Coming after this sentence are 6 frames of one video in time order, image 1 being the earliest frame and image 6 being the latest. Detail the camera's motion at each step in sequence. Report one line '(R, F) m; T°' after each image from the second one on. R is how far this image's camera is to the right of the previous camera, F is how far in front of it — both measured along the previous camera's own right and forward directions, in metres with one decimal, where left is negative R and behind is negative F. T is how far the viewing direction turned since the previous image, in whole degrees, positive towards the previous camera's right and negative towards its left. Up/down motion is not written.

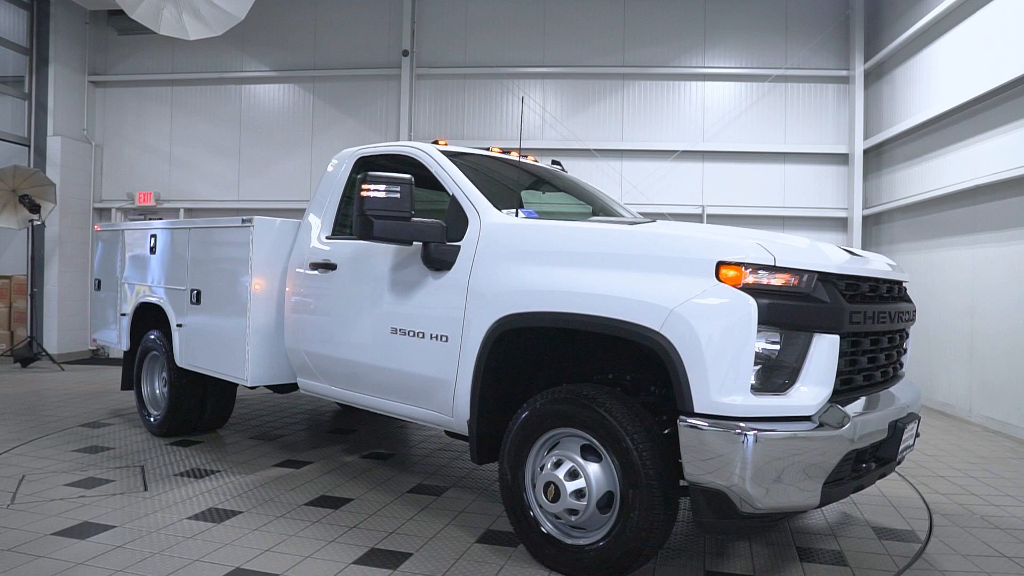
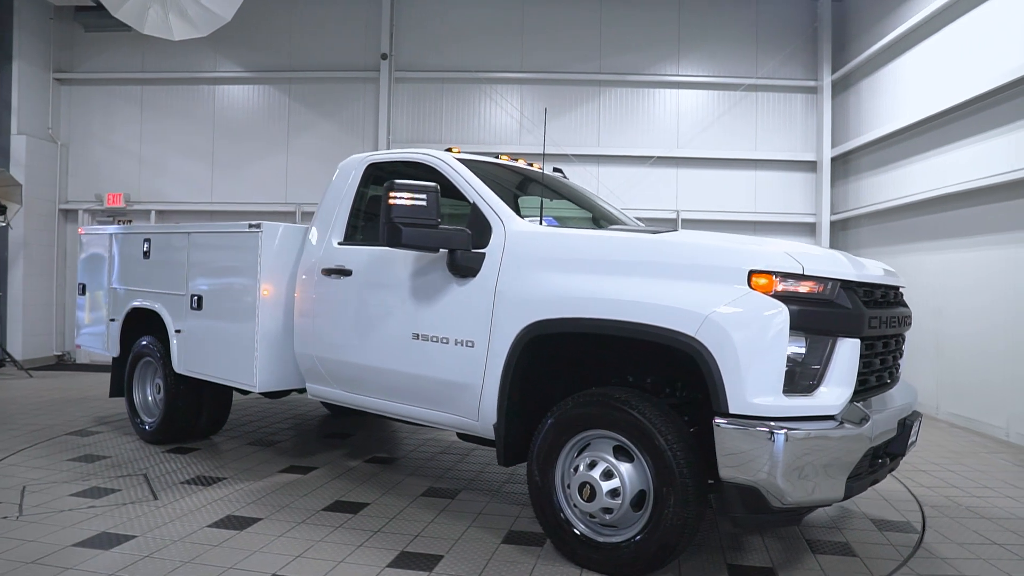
(-0.4, -0.1) m; +4°
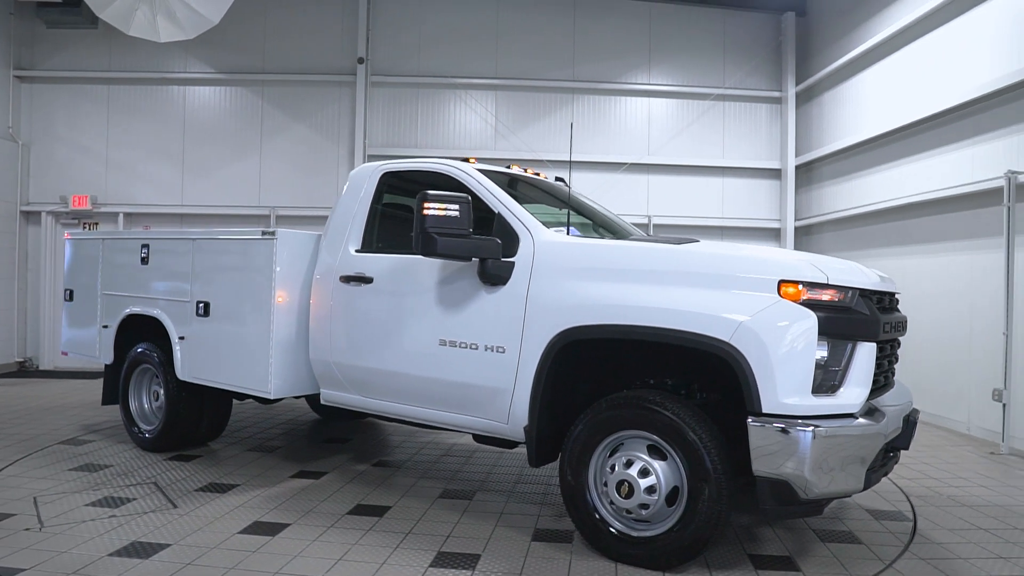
(-0.4, -0.1) m; +4°
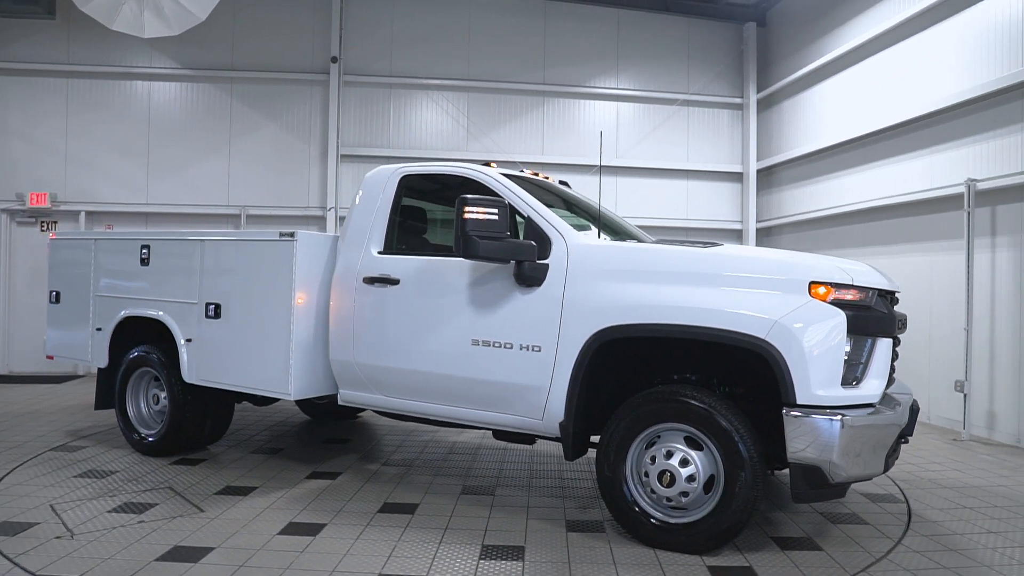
(-0.5, -0.1) m; +5°
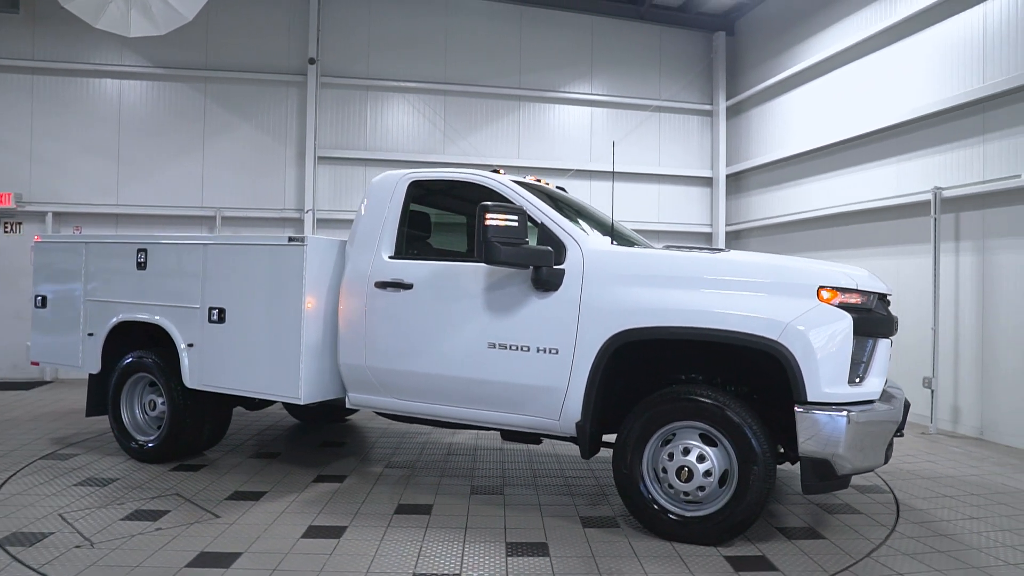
(-0.4, -0.1) m; +4°
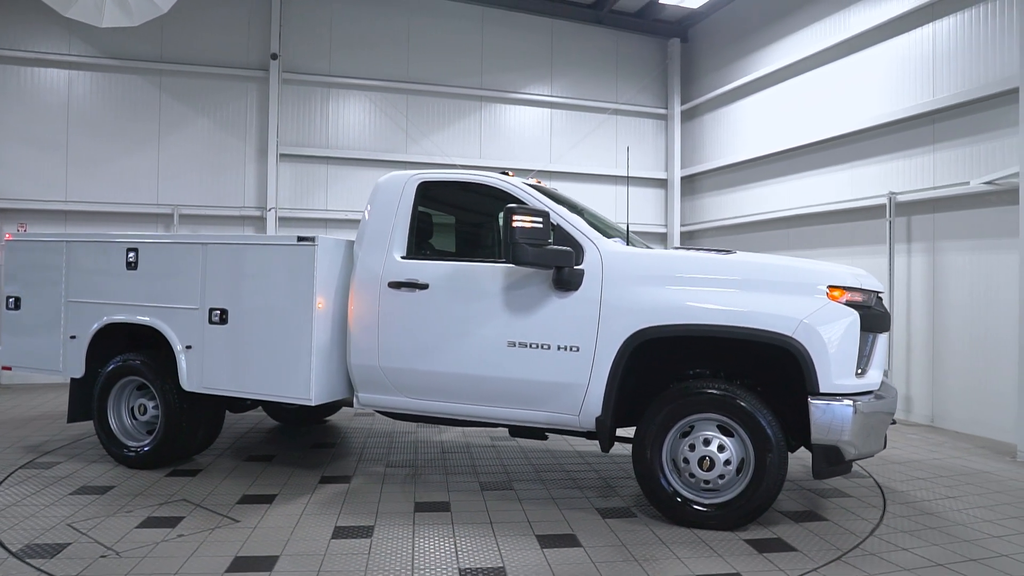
(-0.5, -0.1) m; +6°
